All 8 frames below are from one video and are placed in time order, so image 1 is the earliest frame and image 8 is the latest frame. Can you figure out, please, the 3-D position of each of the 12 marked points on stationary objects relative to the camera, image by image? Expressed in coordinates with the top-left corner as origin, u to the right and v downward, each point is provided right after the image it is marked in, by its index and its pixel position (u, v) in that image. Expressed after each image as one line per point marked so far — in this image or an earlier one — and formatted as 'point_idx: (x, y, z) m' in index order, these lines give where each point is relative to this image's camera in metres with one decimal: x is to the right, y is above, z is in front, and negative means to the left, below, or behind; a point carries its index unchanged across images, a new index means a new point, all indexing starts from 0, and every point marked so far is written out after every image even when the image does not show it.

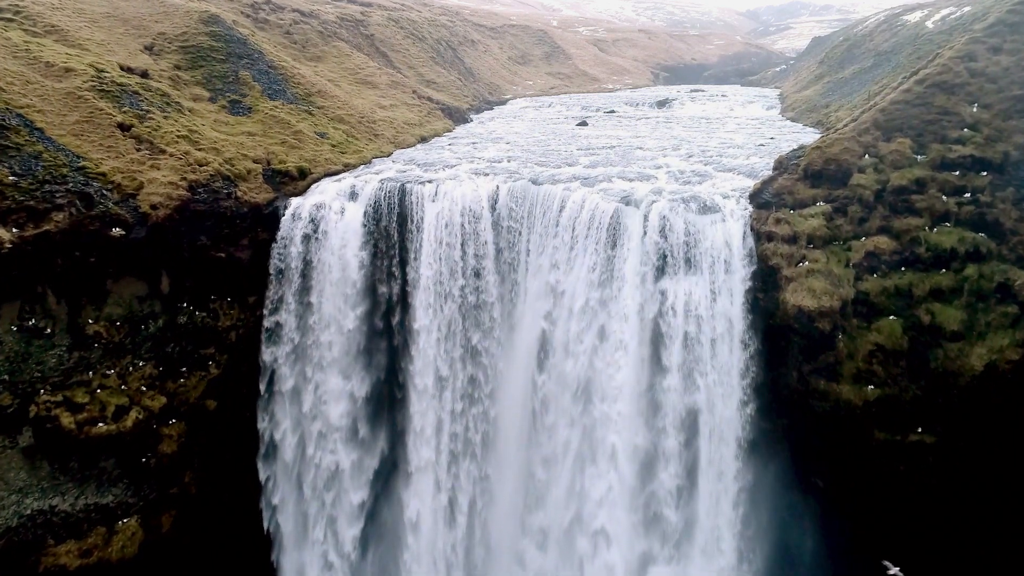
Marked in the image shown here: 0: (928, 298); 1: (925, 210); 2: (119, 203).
0: (+12.1, -0.3, +16.9) m
1: (+12.9, +2.4, +18.0) m
2: (-13.3, +2.8, +19.5) m
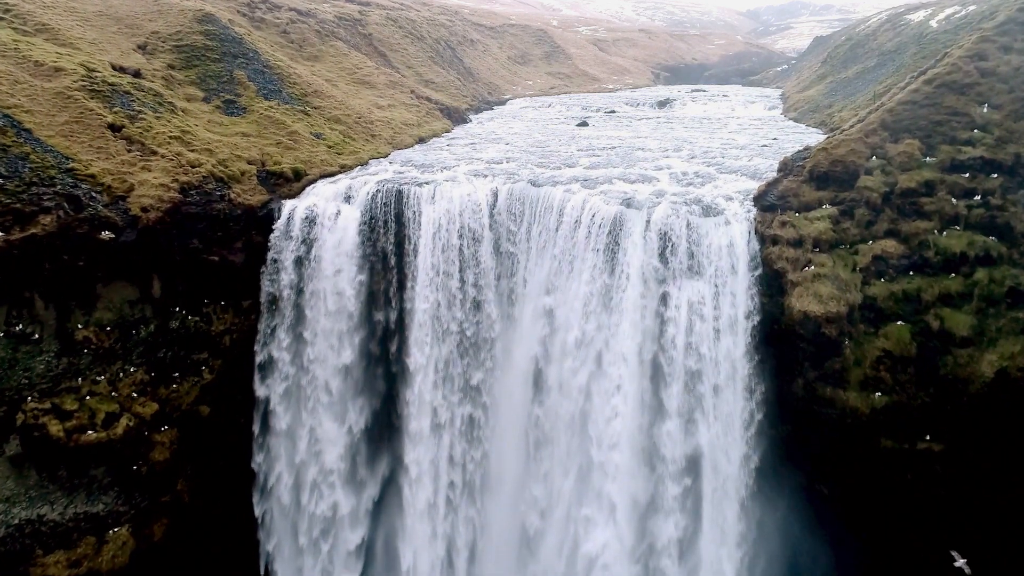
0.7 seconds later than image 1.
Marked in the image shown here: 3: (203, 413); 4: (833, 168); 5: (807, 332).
0: (+12.0, -0.4, +16.5) m
1: (+12.9, +2.3, +17.6) m
2: (-13.3, +2.7, +19.1) m
3: (-10.5, -4.2, +19.8) m
4: (+11.1, +4.1, +19.9) m
5: (+8.8, -1.3, +17.2) m
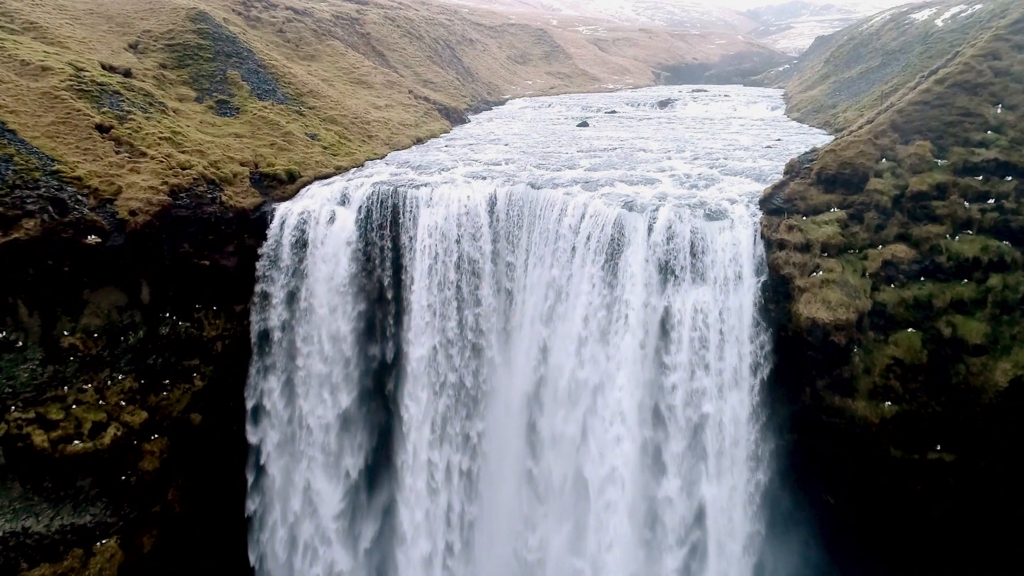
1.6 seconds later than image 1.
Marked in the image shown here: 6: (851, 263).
0: (+12.0, -0.6, +16.0) m
1: (+12.8, +2.1, +17.1) m
2: (-13.4, +2.5, +18.6) m
3: (-10.5, -4.4, +19.3) m
4: (+11.0, +3.9, +19.4) m
5: (+8.7, -1.5, +16.7) m
6: (+10.2, +0.8, +17.4) m
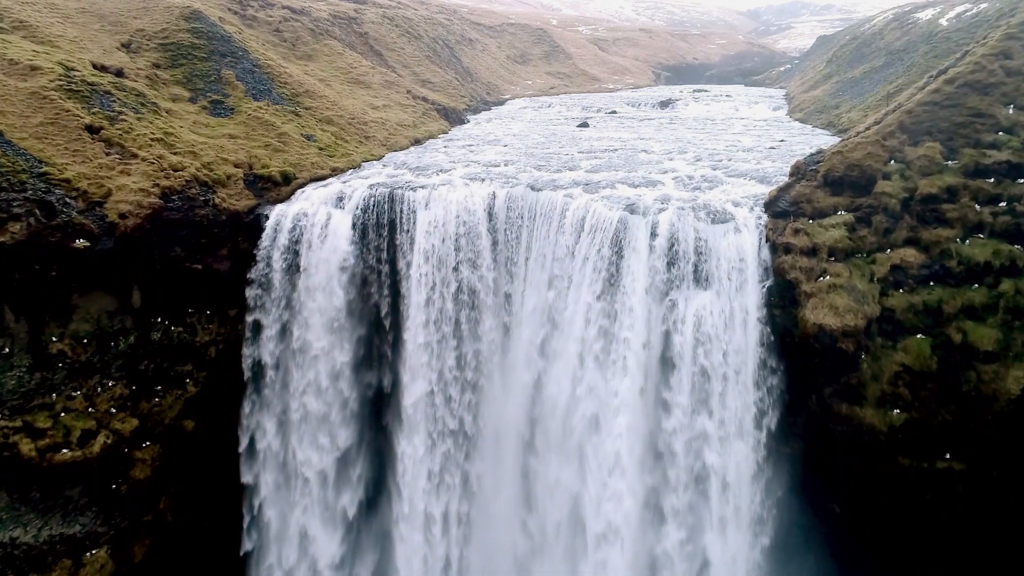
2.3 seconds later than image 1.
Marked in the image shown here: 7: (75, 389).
0: (+12.0, -0.7, +15.6) m
1: (+12.8, +1.9, +16.7) m
2: (-13.4, +2.4, +18.2) m
3: (-10.5, -4.5, +18.8) m
4: (+11.0, +3.7, +18.9) m
5: (+8.7, -1.6, +16.2) m
6: (+10.1, +0.6, +17.0) m
7: (-12.9, -3.0, +17.1) m
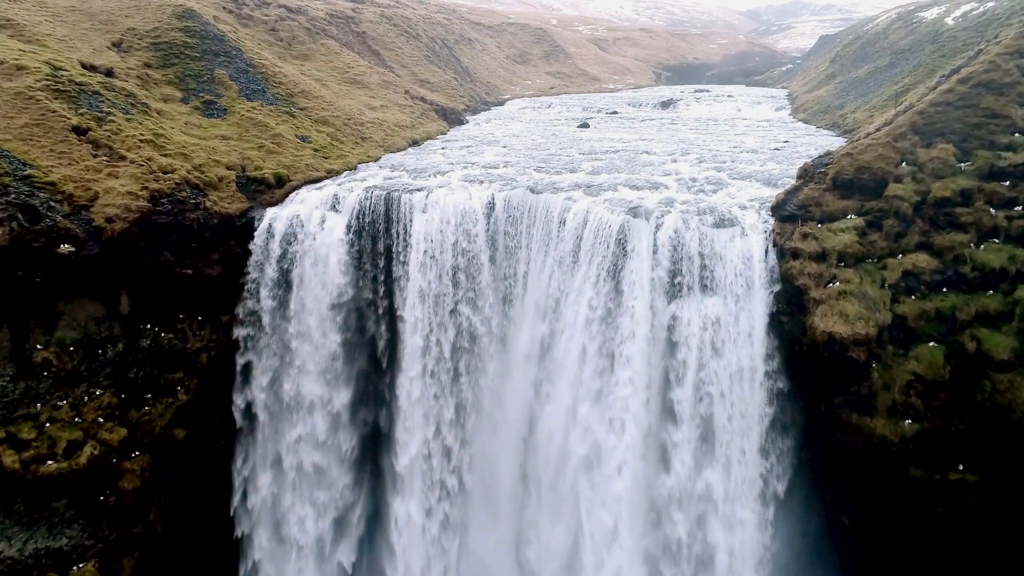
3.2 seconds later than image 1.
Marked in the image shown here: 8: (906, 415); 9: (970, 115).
0: (+12.0, -0.9, +15.1) m
1: (+12.8, +1.8, +16.2) m
2: (-13.4, +2.2, +17.6) m
3: (-10.6, -4.7, +18.3) m
4: (+11.0, +3.6, +18.4) m
5: (+8.7, -1.8, +15.7) m
6: (+10.1, +0.4, +16.5) m
7: (-12.9, -3.1, +16.6) m
8: (+10.1, -3.3, +14.9) m
9: (+14.3, +5.4, +18.2) m
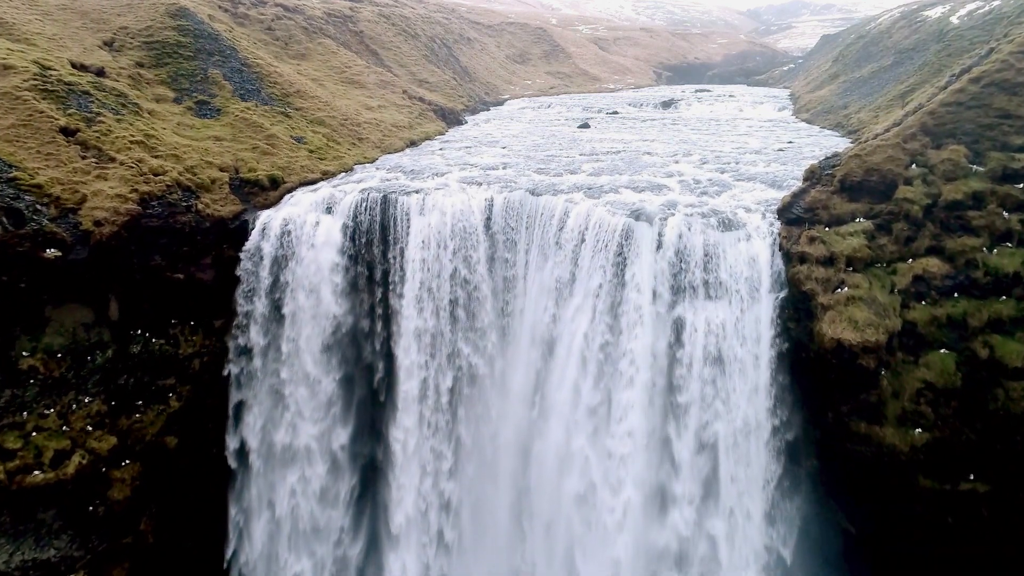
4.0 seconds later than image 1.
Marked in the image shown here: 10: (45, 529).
0: (+11.9, -1.0, +14.6) m
1: (+12.8, +1.6, +15.7) m
2: (-13.4, +2.0, +17.2) m
3: (-10.6, -4.9, +17.9) m
4: (+10.9, +3.4, +18.0) m
5: (+8.7, -1.9, +15.3) m
6: (+10.1, +0.3, +16.0) m
7: (-12.9, -3.3, +16.1) m
8: (+10.1, -3.4, +14.4) m
9: (+14.3, +5.3, +17.7) m
10: (-12.4, -6.4, +15.3) m
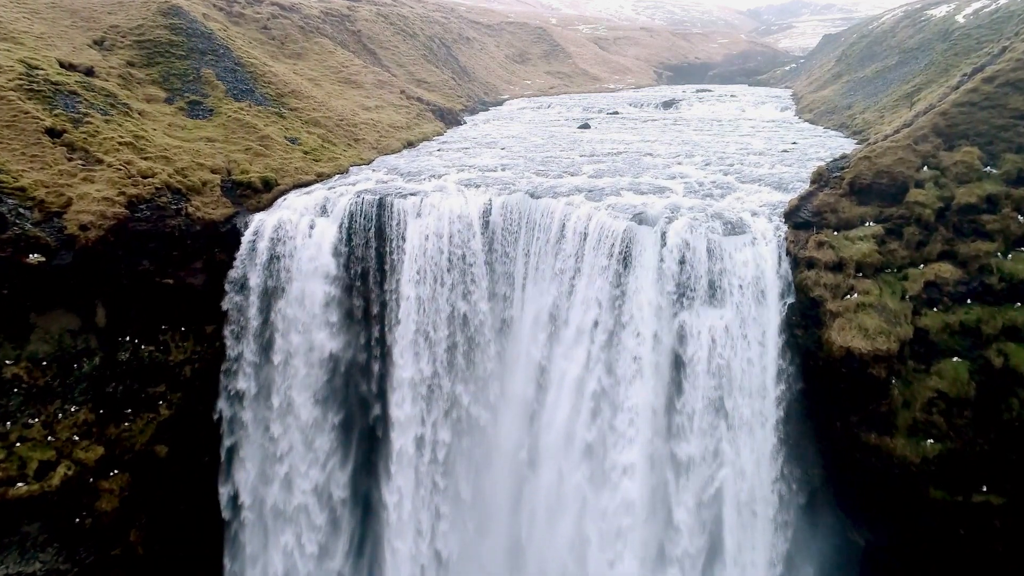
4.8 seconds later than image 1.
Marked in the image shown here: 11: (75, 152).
0: (+11.9, -1.2, +14.2) m
1: (+12.7, +1.5, +15.3) m
2: (-13.5, +1.9, +16.7) m
3: (-10.6, -5.0, +17.4) m
4: (+10.9, +3.3, +17.5) m
5: (+8.6, -2.1, +14.8) m
6: (+10.1, +0.1, +15.5) m
7: (-12.9, -3.5, +15.6) m
8: (+10.0, -3.6, +13.9) m
9: (+14.2, +5.1, +17.3) m
10: (-12.4, -6.6, +14.8) m
11: (-14.8, +4.7, +19.8) m
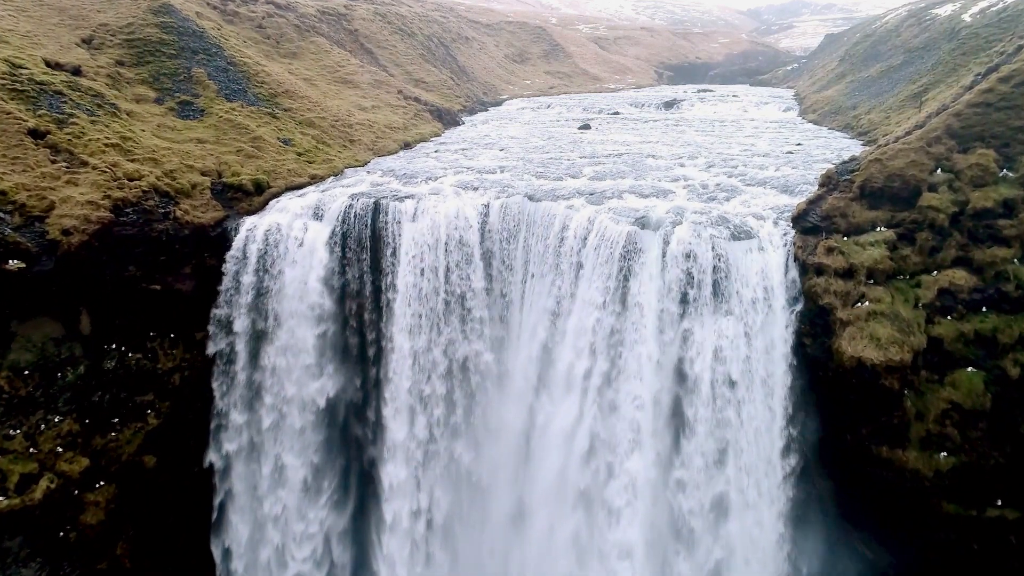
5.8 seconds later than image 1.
0: (+11.9, -1.4, +13.6) m
1: (+12.7, +1.3, +14.7) m
2: (-13.5, +1.7, +16.2) m
3: (-10.7, -5.2, +16.8) m
4: (+10.9, +3.1, +17.0) m
5: (+8.6, -2.3, +14.3) m
6: (+10.0, -0.1, +15.0) m
7: (-13.0, -3.6, +15.1) m
8: (+10.0, -3.7, +13.4) m
9: (+14.2, +4.9, +16.7) m
10: (-12.4, -6.8, +14.3) m
11: (-14.8, +4.5, +19.2) m
